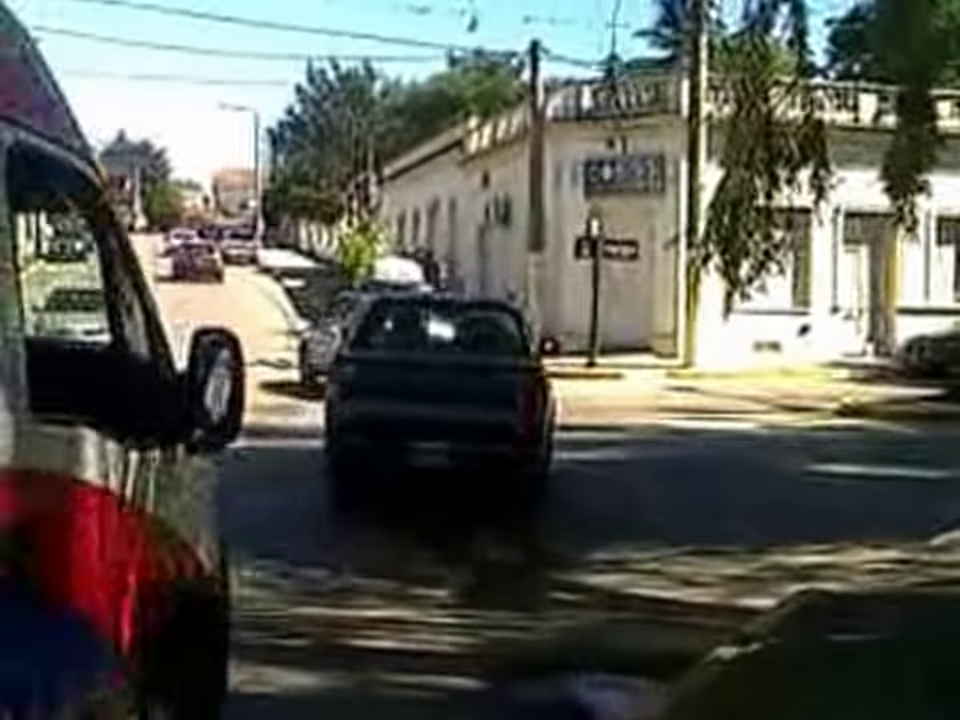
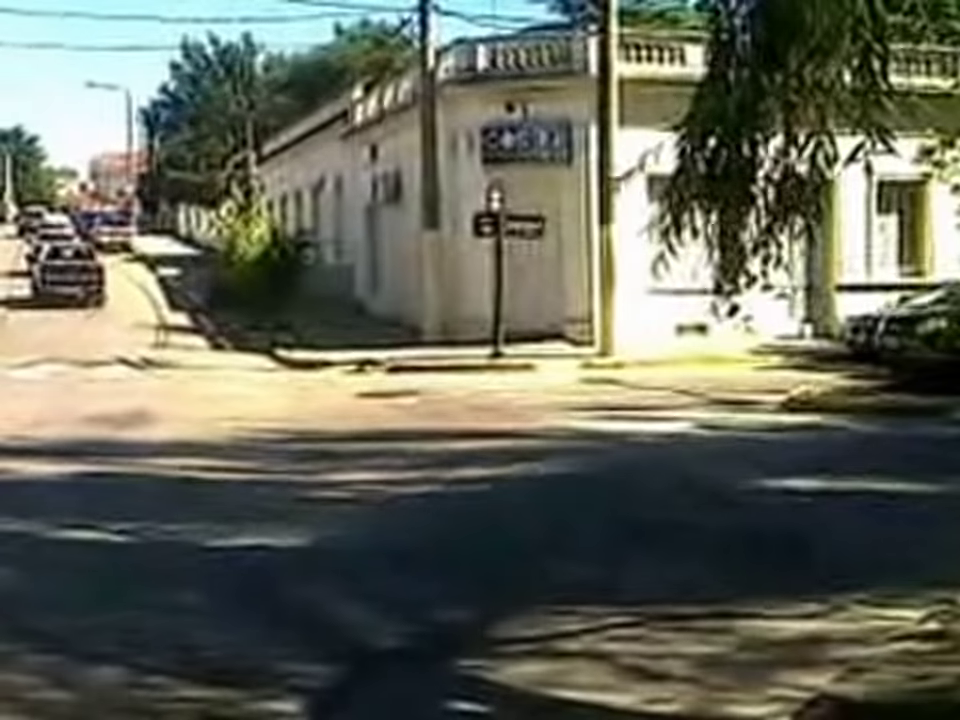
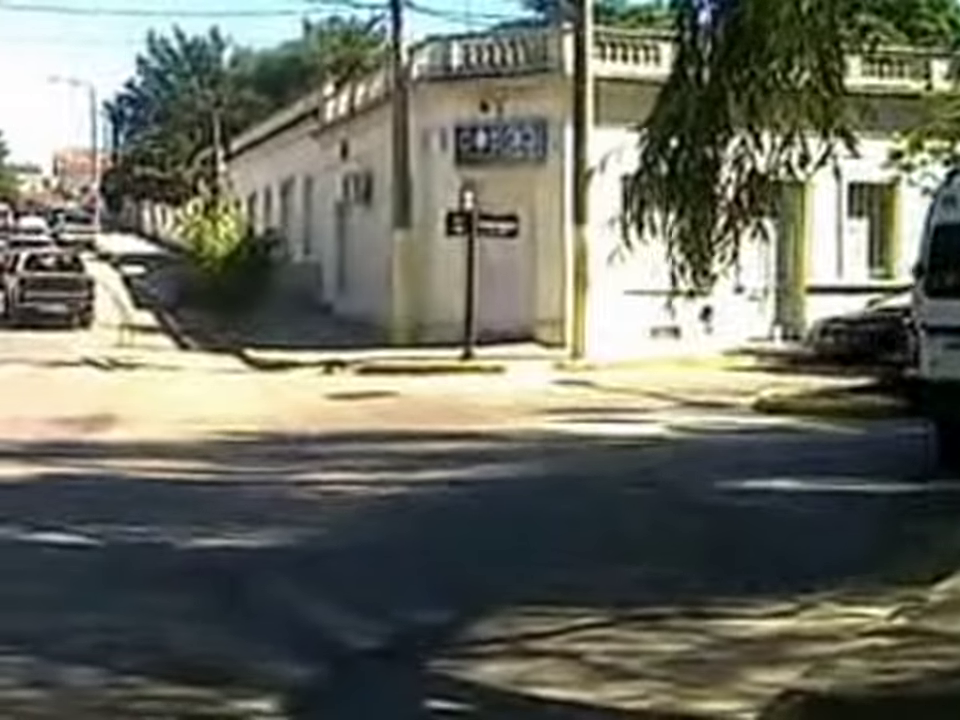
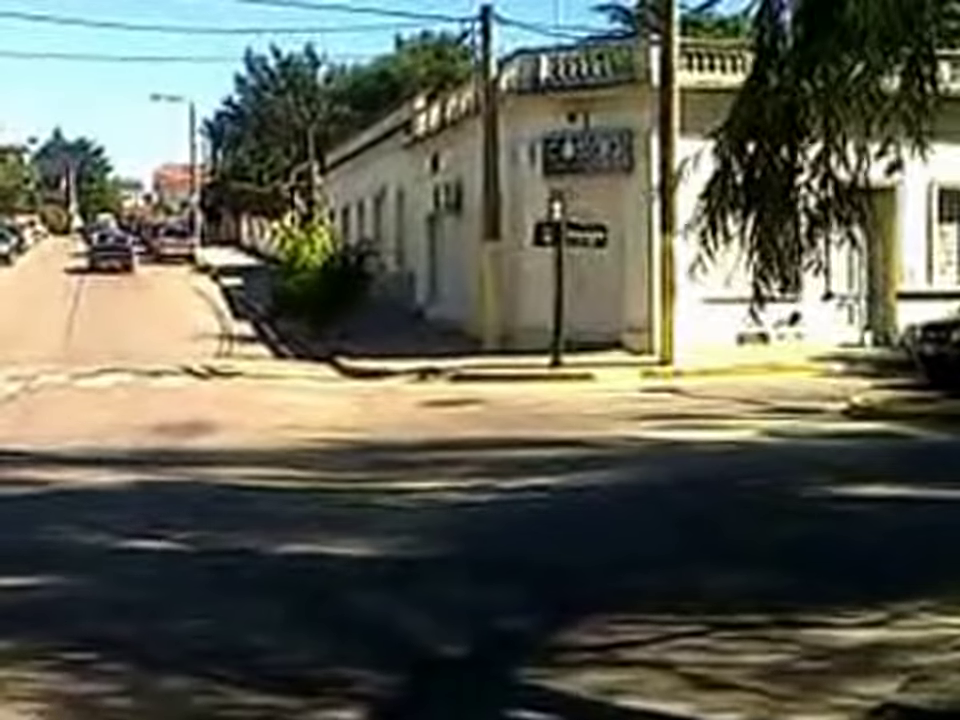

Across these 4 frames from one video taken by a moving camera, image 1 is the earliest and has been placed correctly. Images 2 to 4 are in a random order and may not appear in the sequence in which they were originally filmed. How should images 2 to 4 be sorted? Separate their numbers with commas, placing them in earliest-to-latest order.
3, 2, 4
